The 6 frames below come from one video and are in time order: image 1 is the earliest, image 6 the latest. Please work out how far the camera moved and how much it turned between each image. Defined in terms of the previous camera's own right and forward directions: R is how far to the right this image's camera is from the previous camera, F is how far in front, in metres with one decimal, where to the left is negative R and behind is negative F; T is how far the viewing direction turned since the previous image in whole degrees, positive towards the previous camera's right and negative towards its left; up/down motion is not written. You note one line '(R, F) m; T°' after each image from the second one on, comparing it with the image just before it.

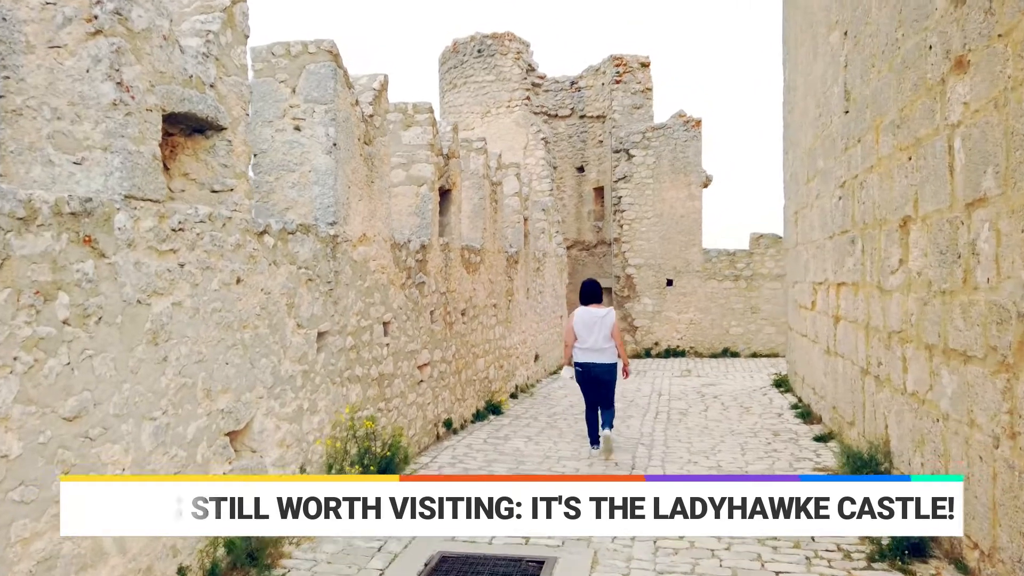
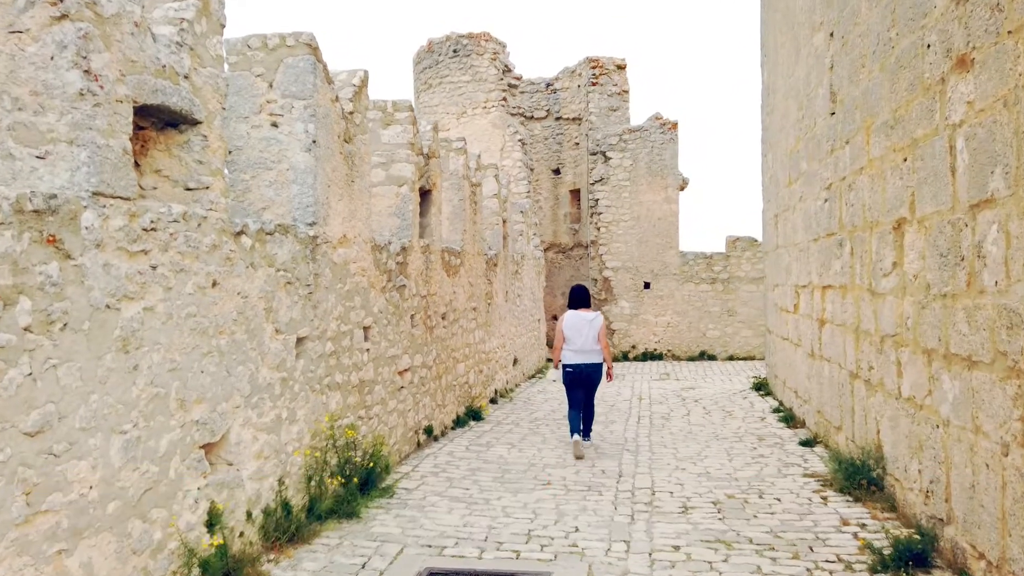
(-0.1, +0.1) m; +2°
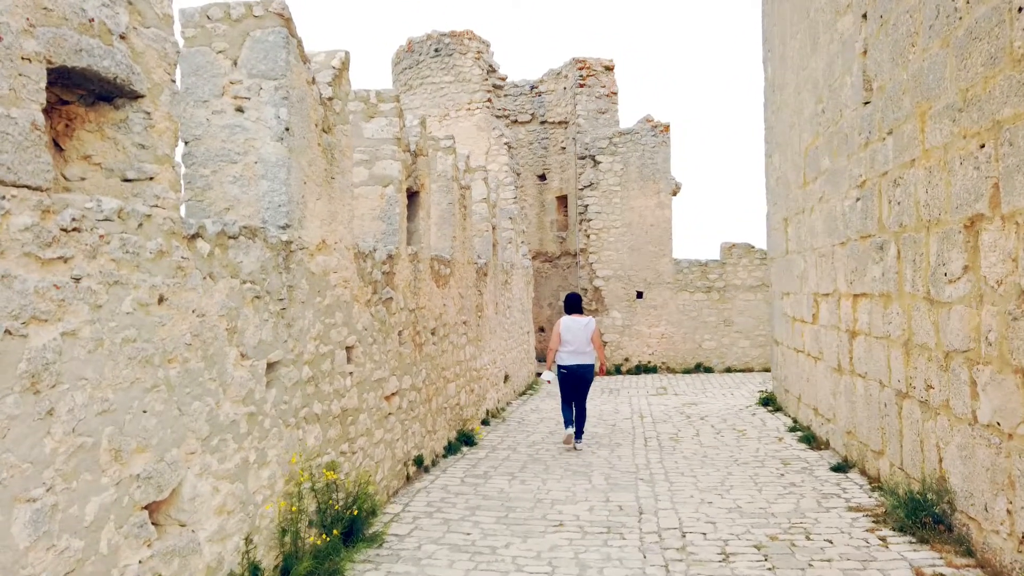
(-0.2, +0.6) m; +2°
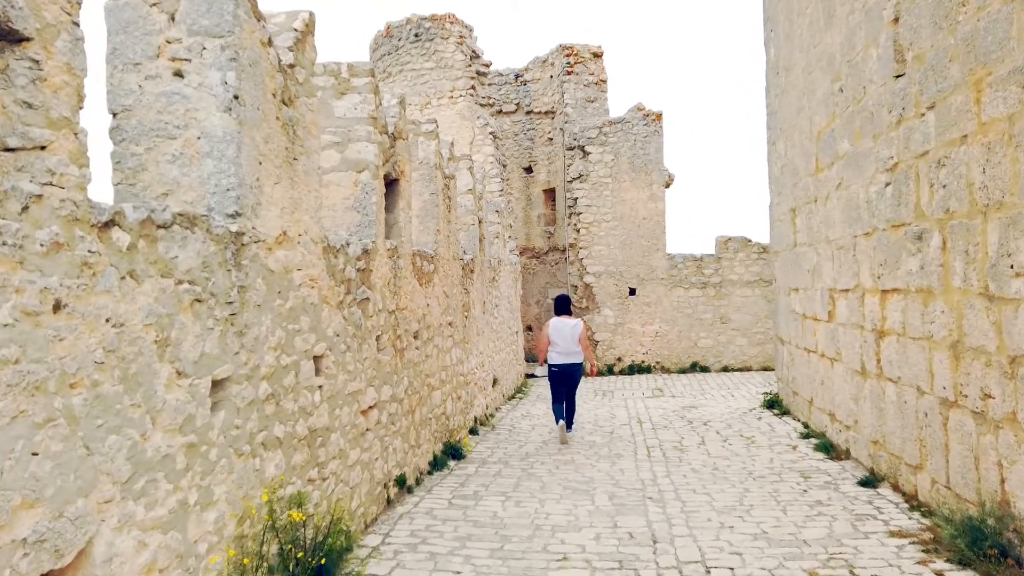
(-0.1, +0.6) m; +1°
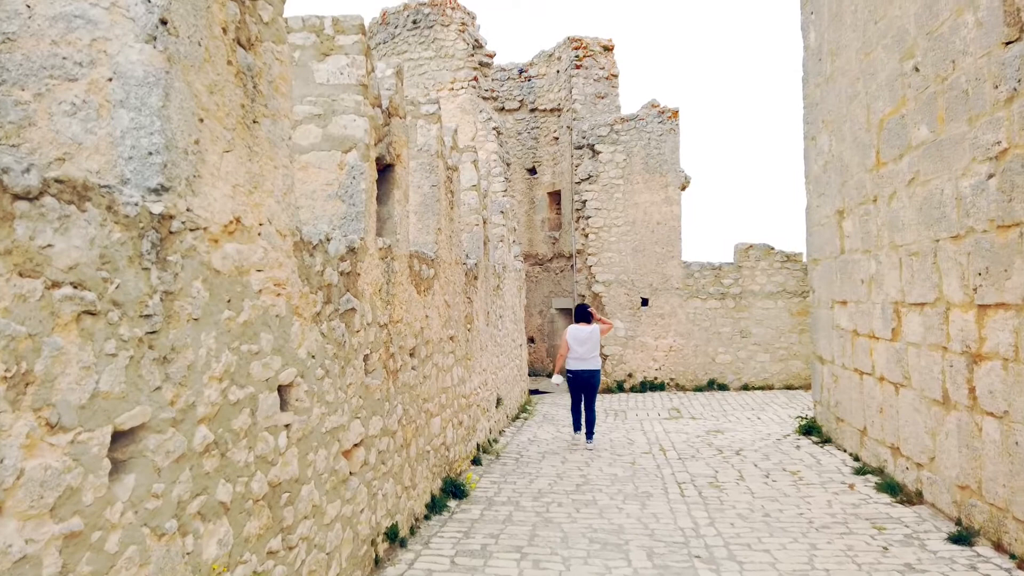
(-0.1, +0.8) m; 0°
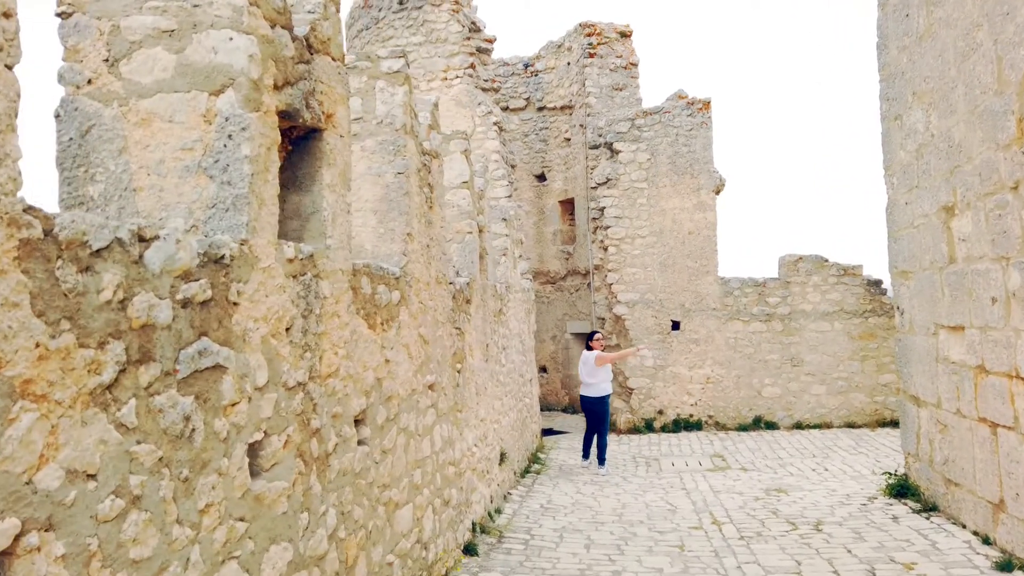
(0.0, +1.5) m; -1°
